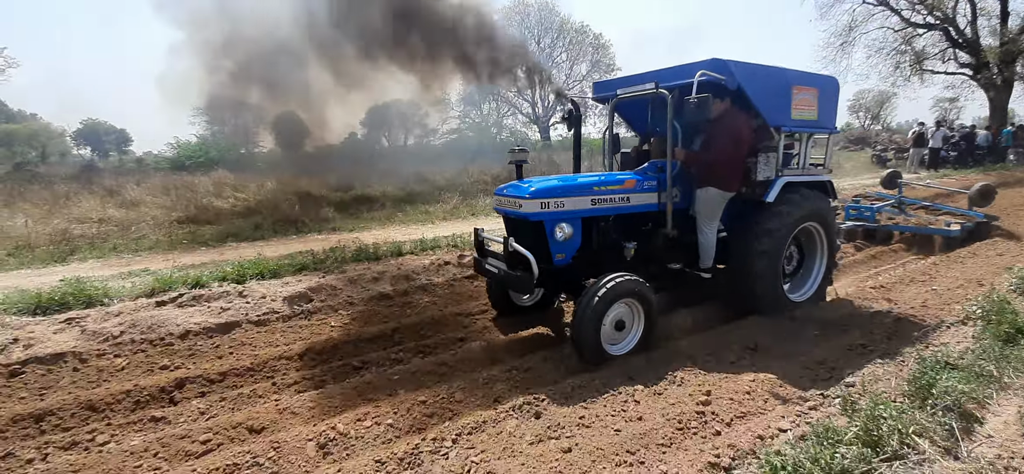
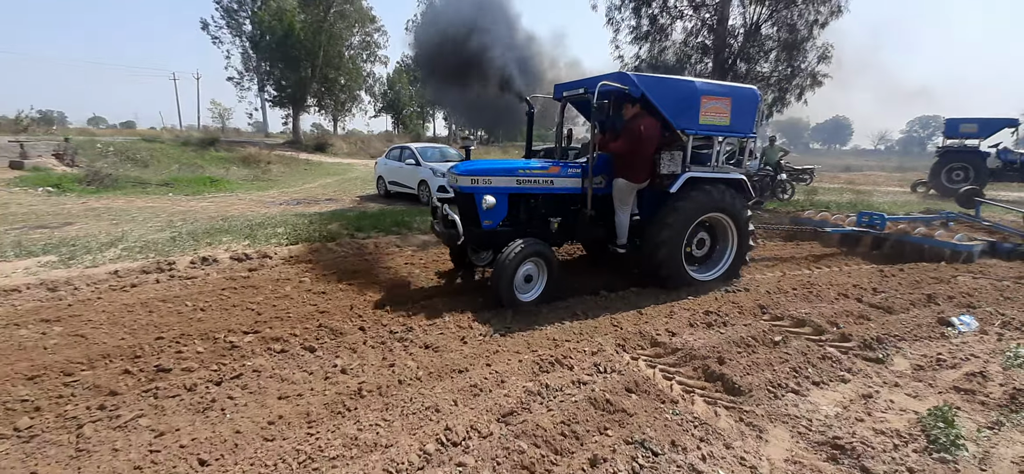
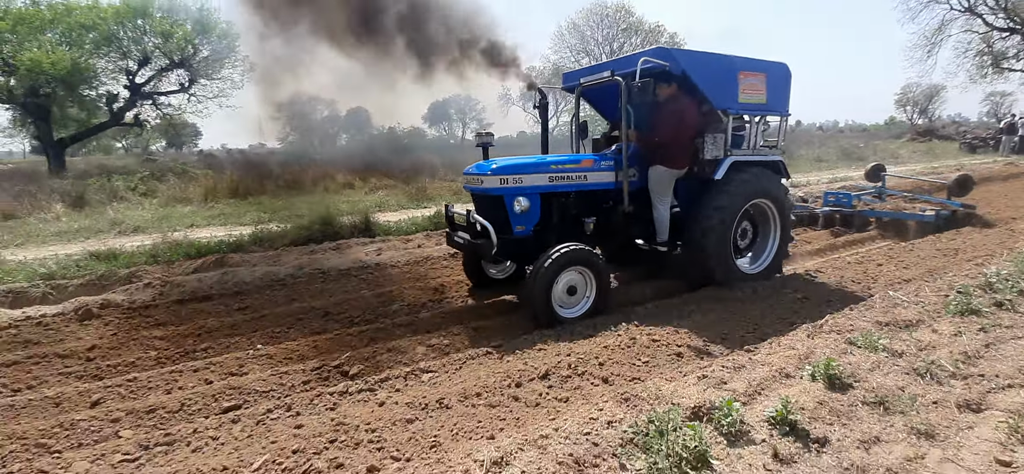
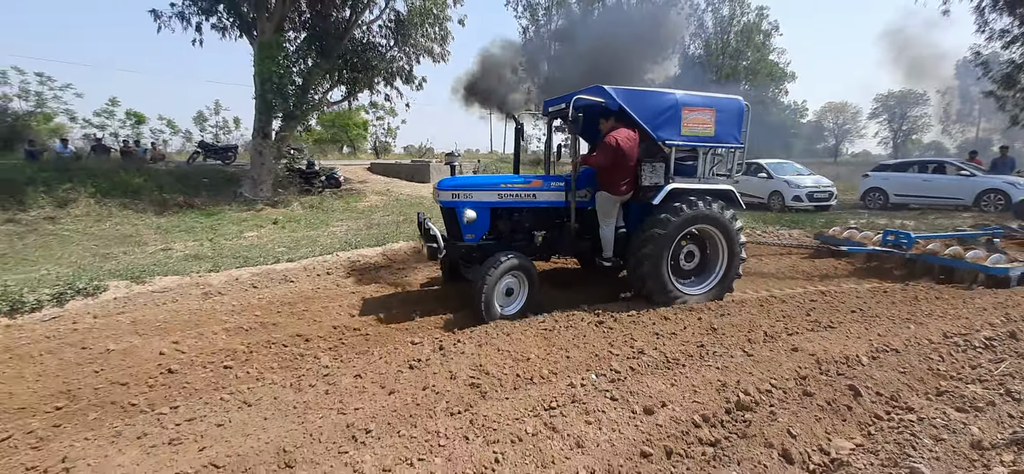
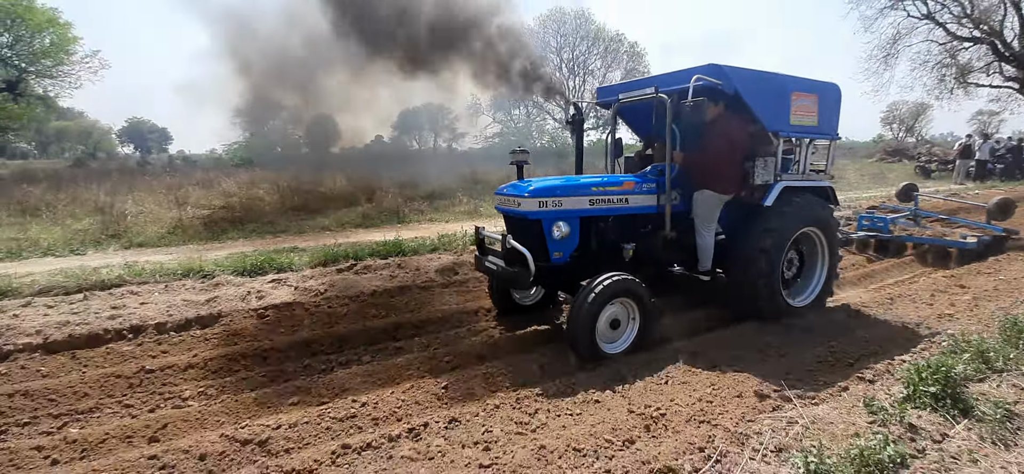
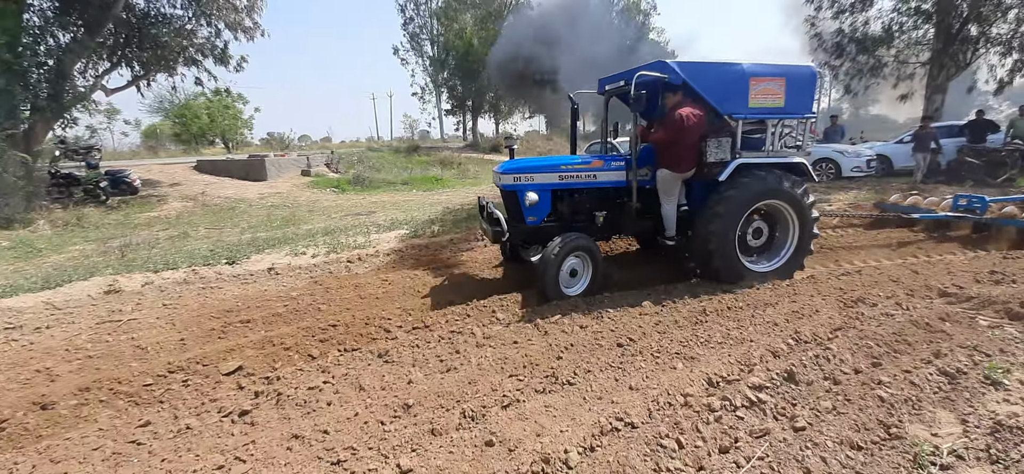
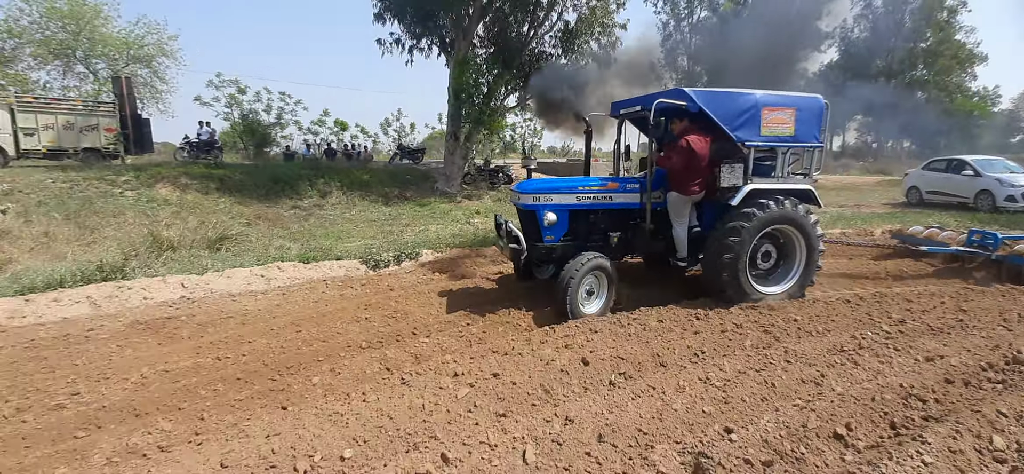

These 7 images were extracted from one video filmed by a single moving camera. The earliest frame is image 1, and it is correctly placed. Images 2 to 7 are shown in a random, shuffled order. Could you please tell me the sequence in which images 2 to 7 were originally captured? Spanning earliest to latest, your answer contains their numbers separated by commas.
5, 3, 2, 6, 4, 7
